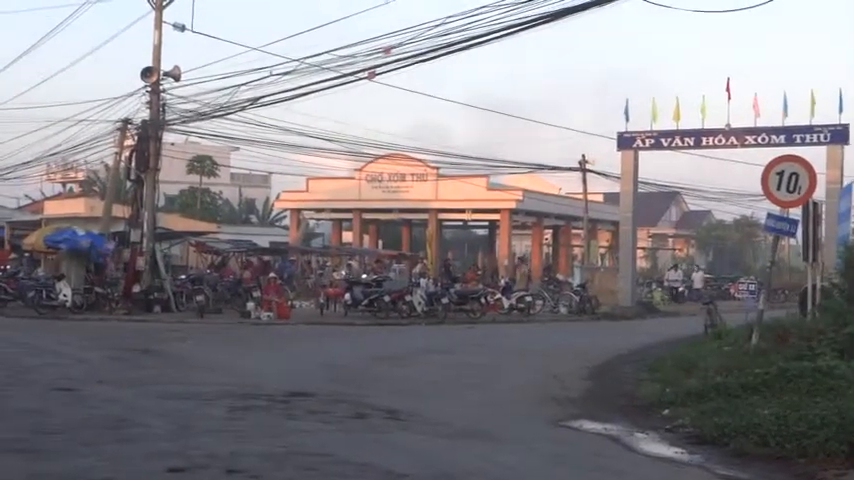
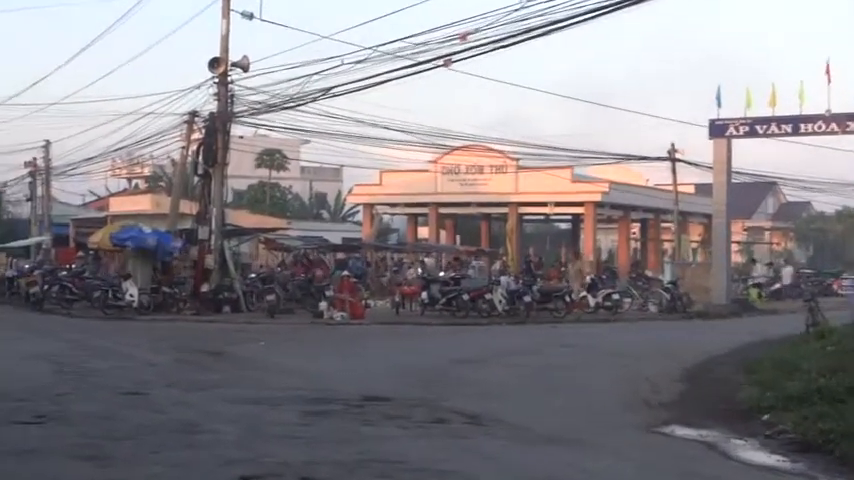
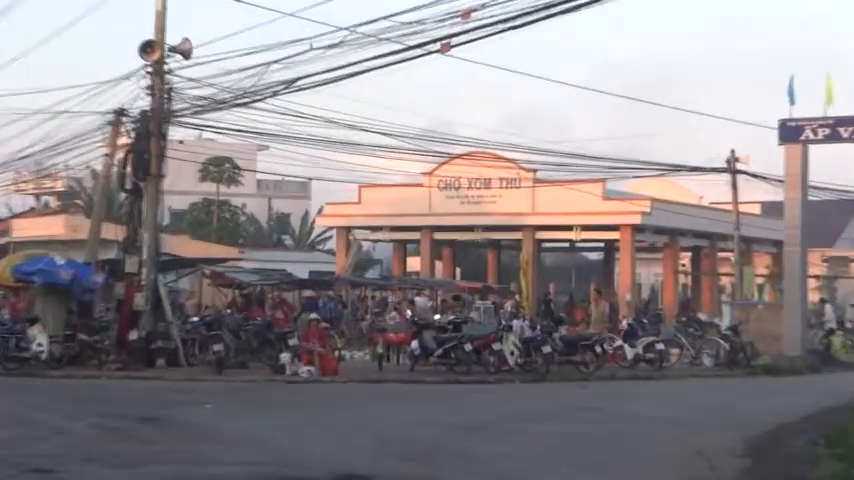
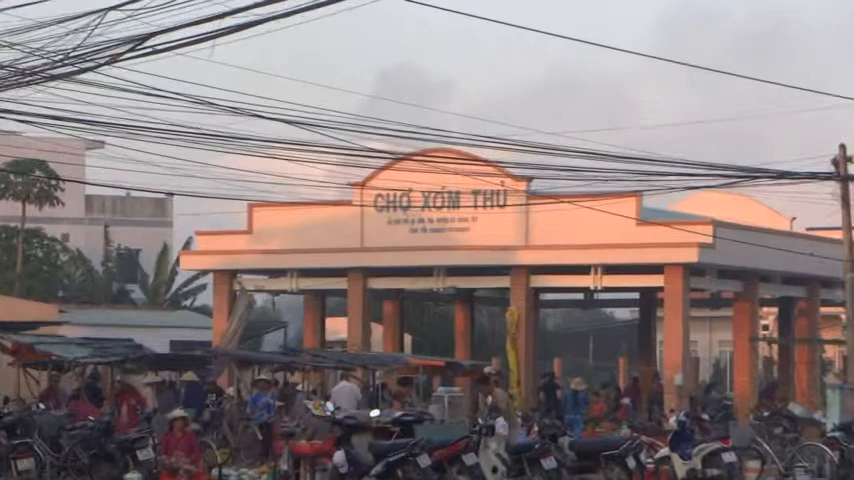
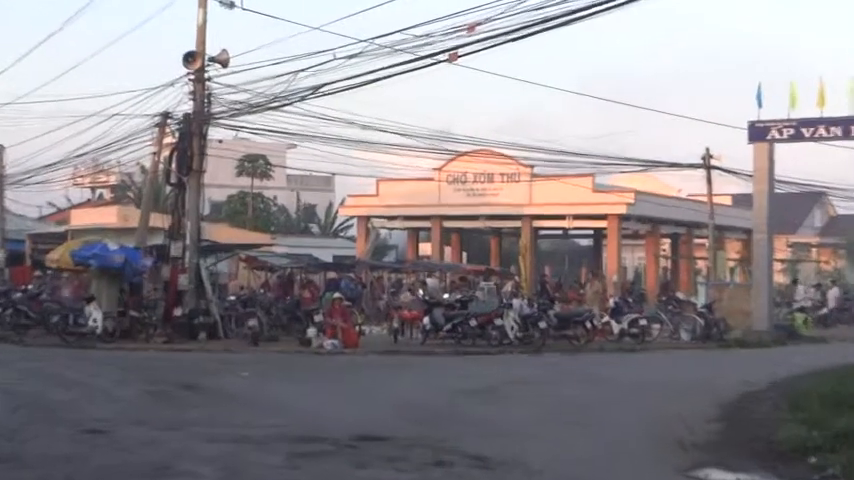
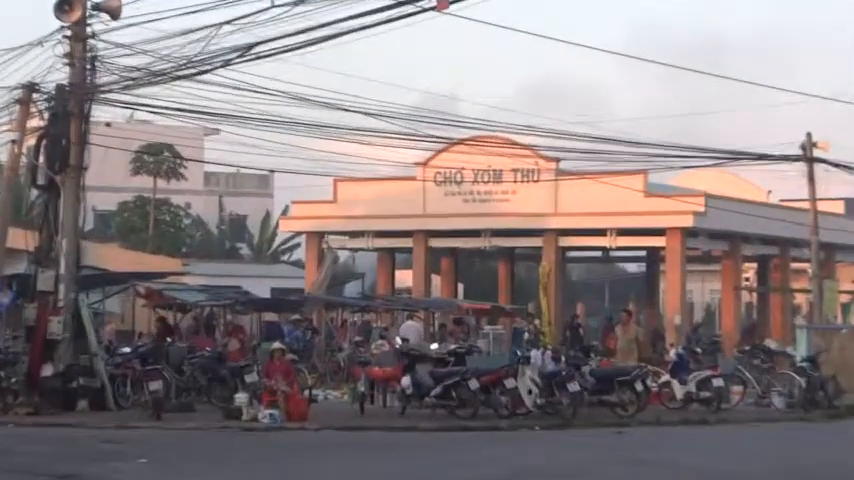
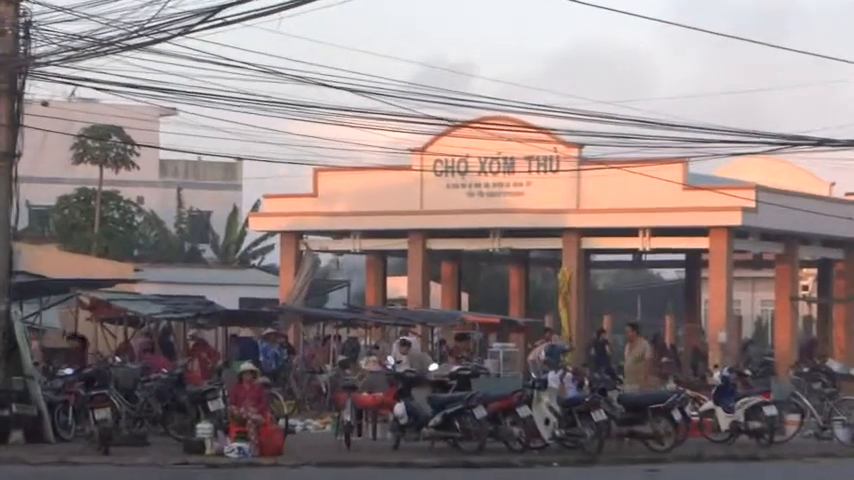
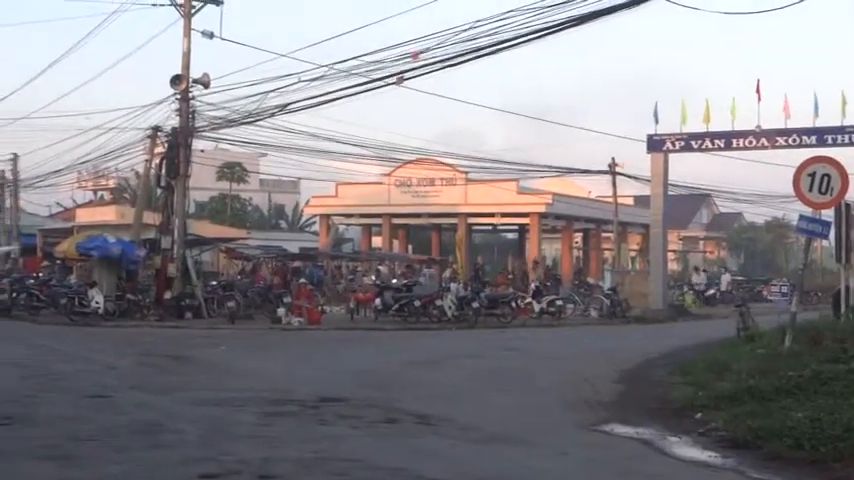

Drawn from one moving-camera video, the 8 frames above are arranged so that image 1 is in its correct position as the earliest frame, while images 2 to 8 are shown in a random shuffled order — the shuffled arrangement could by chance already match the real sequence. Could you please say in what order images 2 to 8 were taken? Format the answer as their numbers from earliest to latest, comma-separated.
8, 2, 5, 3, 6, 7, 4
